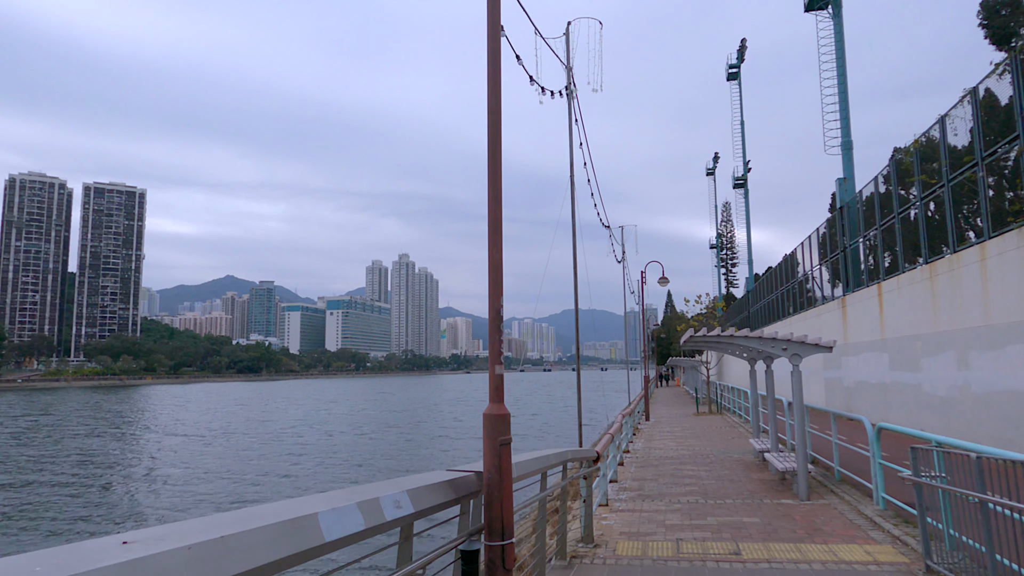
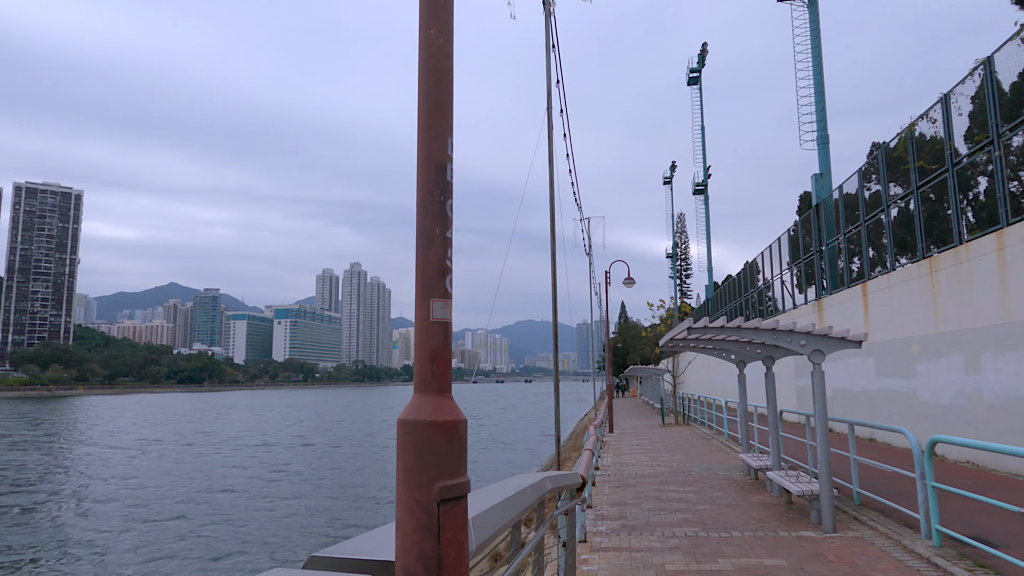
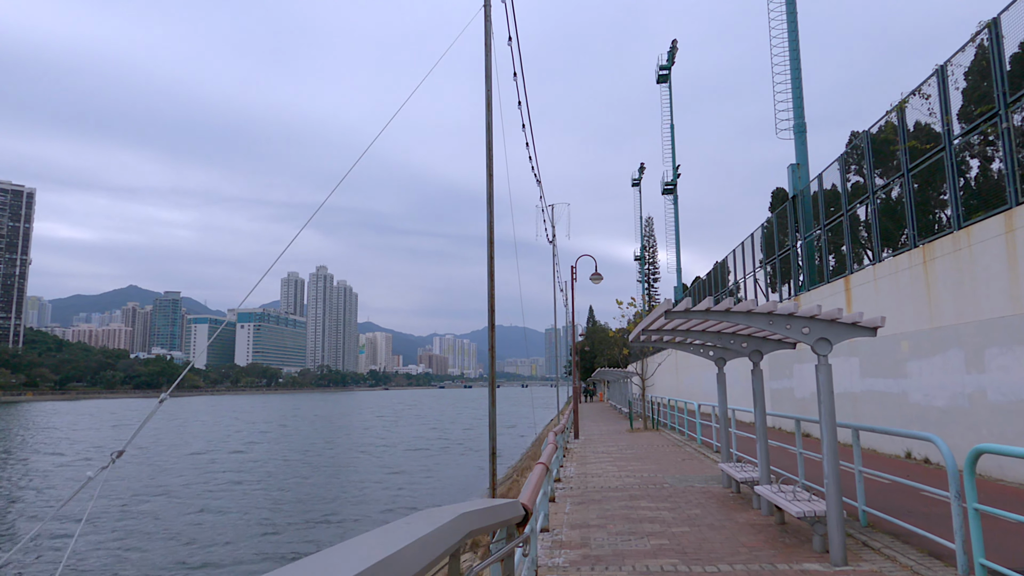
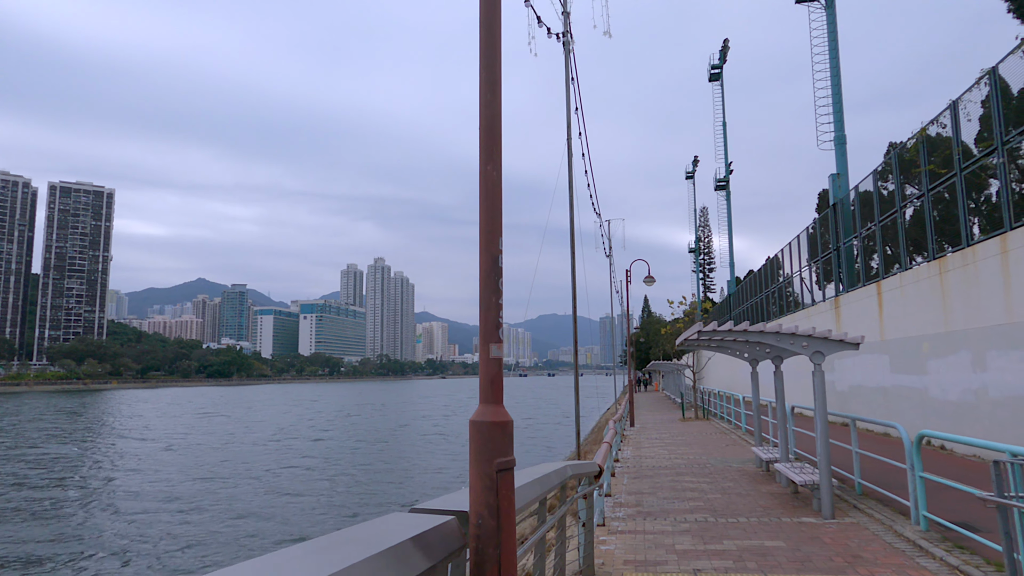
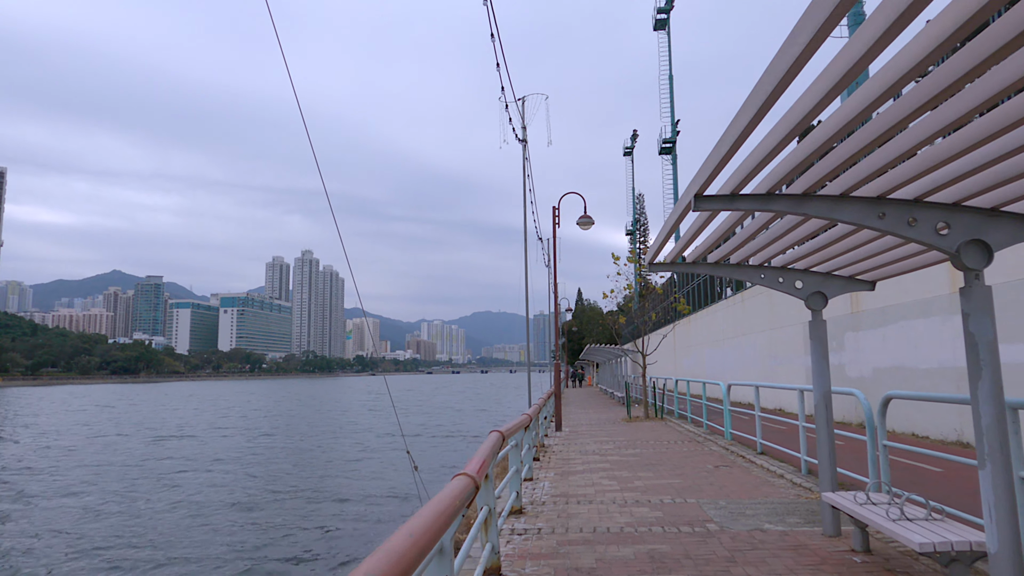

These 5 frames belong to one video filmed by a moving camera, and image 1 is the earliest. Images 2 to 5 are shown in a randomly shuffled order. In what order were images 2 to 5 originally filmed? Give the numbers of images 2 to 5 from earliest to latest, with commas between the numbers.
4, 2, 3, 5
